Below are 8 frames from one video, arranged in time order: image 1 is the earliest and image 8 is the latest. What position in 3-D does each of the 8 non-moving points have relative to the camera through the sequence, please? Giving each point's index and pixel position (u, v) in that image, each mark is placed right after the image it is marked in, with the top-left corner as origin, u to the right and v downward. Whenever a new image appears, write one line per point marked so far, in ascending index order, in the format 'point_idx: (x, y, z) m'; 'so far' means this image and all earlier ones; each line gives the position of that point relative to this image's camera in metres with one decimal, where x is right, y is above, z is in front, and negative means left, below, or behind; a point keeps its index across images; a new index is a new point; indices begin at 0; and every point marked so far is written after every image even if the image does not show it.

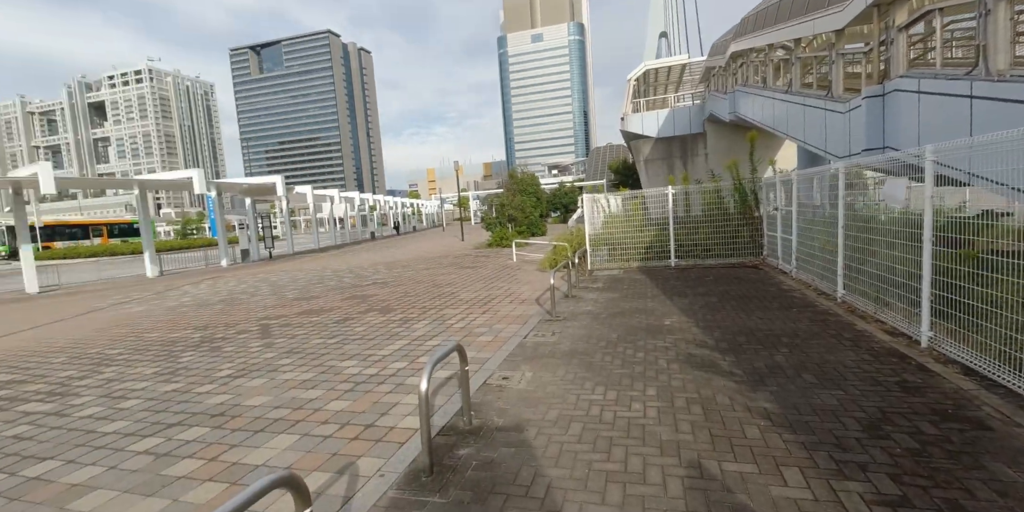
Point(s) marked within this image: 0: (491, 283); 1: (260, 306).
0: (-0.5, -0.6, +10.4) m
1: (-5.1, -1.0, +9.5) m
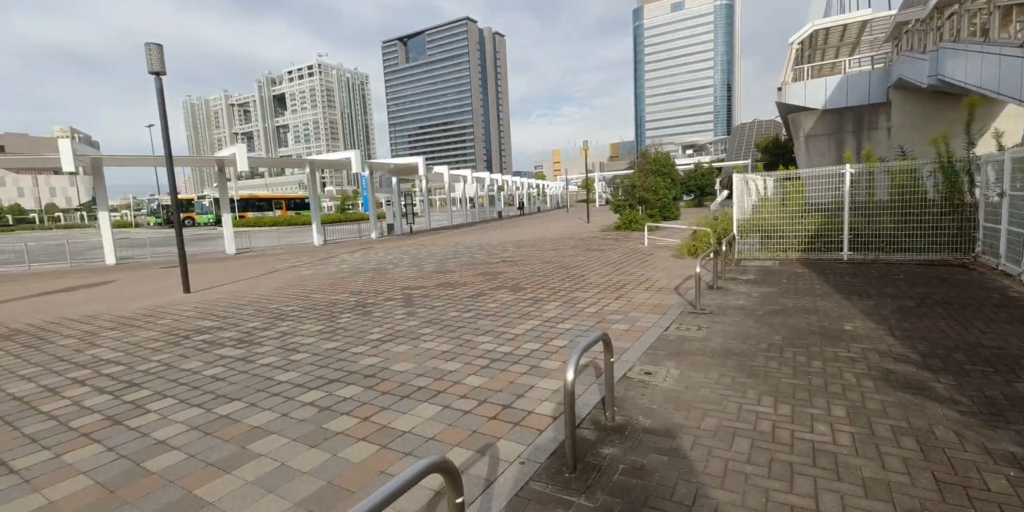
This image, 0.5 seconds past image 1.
0: (+2.4, -0.3, +9.9) m
1: (-2.3, -0.4, +10.2) m
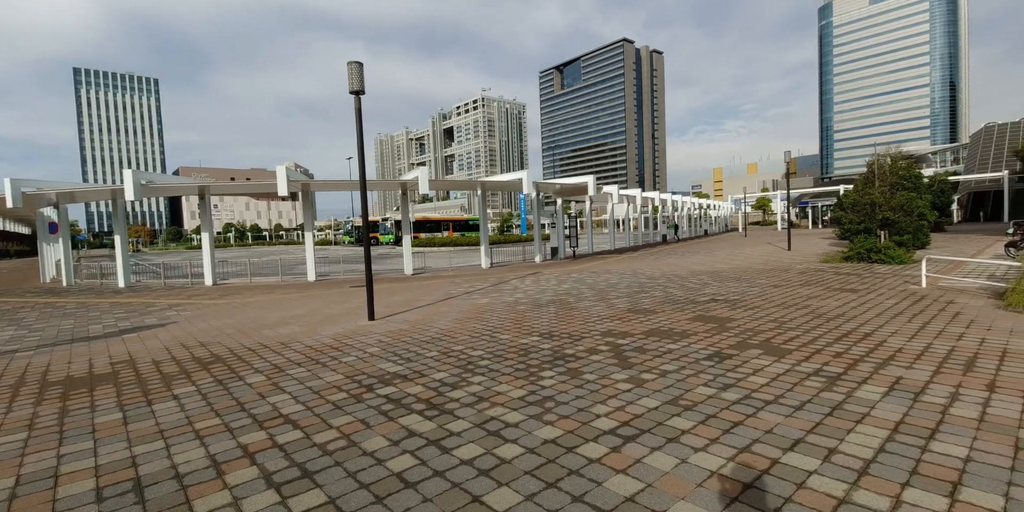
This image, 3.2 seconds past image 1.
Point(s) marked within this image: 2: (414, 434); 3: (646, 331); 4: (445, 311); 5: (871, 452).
0: (+5.9, -1.0, +6.7) m
1: (+1.5, -1.1, +8.4) m
2: (-0.8, -1.4, +3.7) m
3: (+2.0, -1.1, +6.9) m
4: (-1.4, -1.1, +9.6) m
5: (+2.4, -1.3, +3.2) m
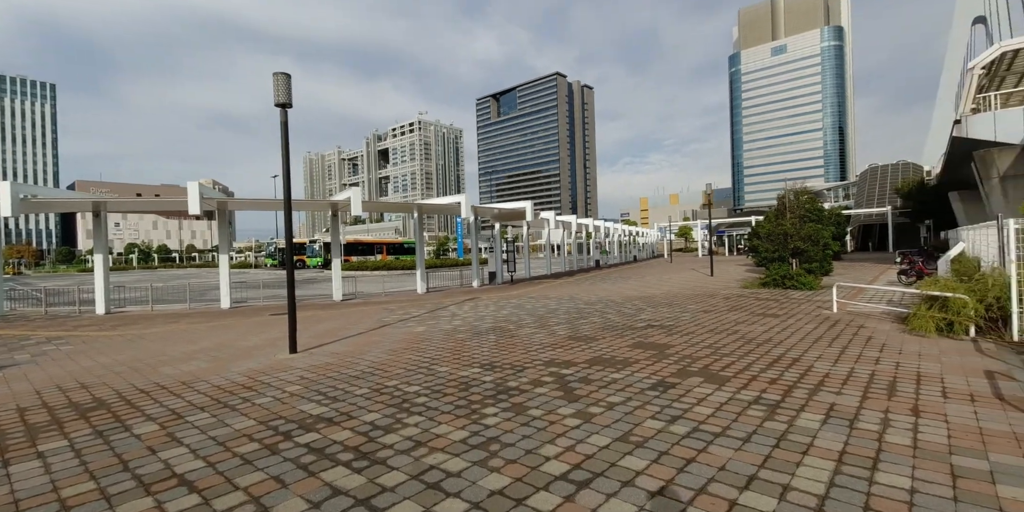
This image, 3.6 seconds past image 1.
0: (+5.0, -1.4, +7.1) m
1: (+0.4, -1.5, +8.2) m
2: (-1.2, -1.6, +3.2) m
3: (+1.1, -1.5, +6.8) m
4: (-2.6, -1.6, +9.0) m
5: (+2.1, -1.5, +3.2) m
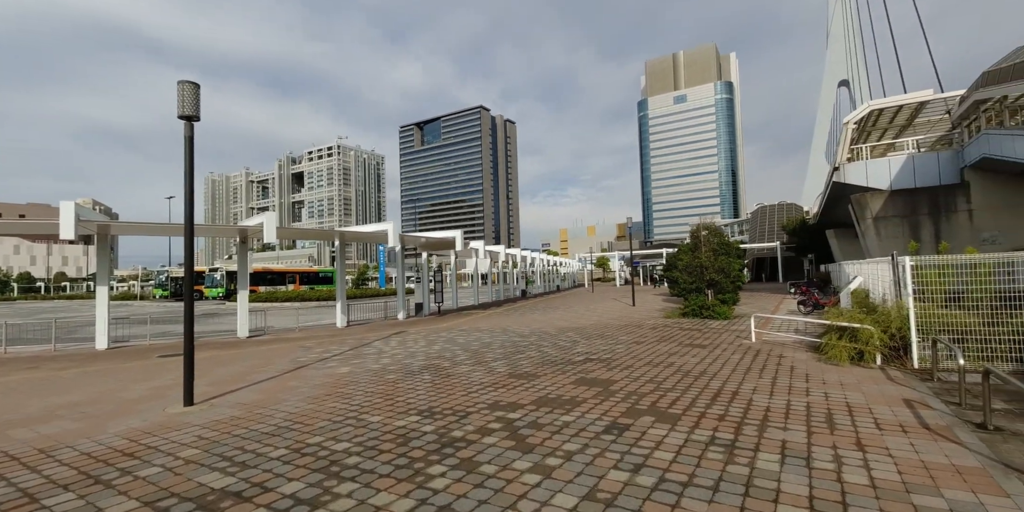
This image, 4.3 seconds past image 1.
0: (+4.1, -2.0, +7.4) m
1: (-0.6, -2.1, +7.7) m
2: (-1.4, -1.8, +2.5) m
3: (+0.3, -2.0, +6.4) m
4: (-3.7, -2.2, +8.0) m
5: (+1.9, -1.8, +3.0) m
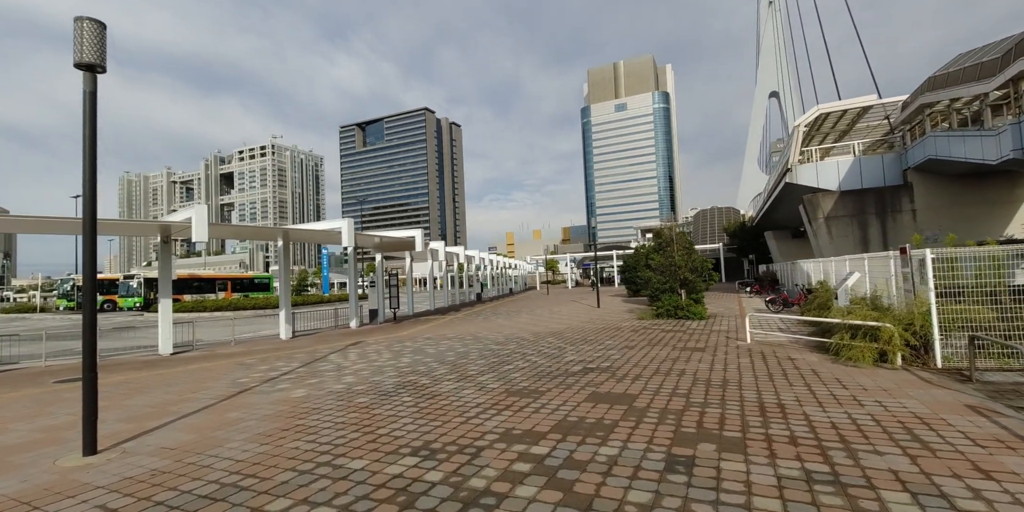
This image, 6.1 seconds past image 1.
0: (+4.2, -1.8, +6.6) m
1: (-0.6, -2.0, +6.4) m
2: (-0.7, -1.7, +1.1) m
3: (+0.5, -1.9, +5.2) m
4: (-3.7, -2.2, +6.3) m
5: (+2.4, -1.7, +2.0) m
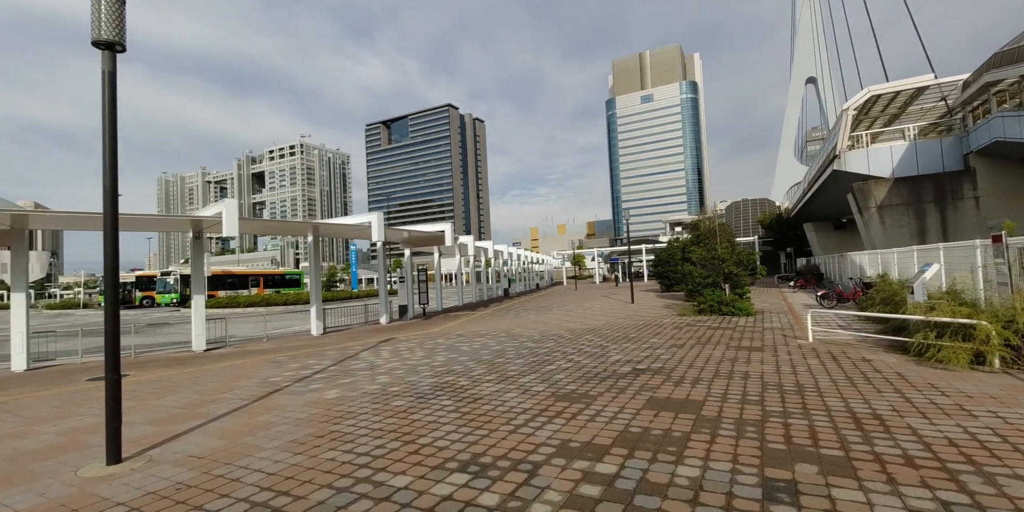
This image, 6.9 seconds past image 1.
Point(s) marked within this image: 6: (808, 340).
0: (+4.8, -1.7, +5.8) m
1: (+0.1, -1.9, +5.8) m
2: (-0.4, -1.7, +0.6) m
3: (+1.0, -1.8, +4.6) m
4: (-3.1, -2.1, +5.9) m
5: (+2.8, -1.6, +1.3) m
6: (+6.1, -1.8, +9.7) m
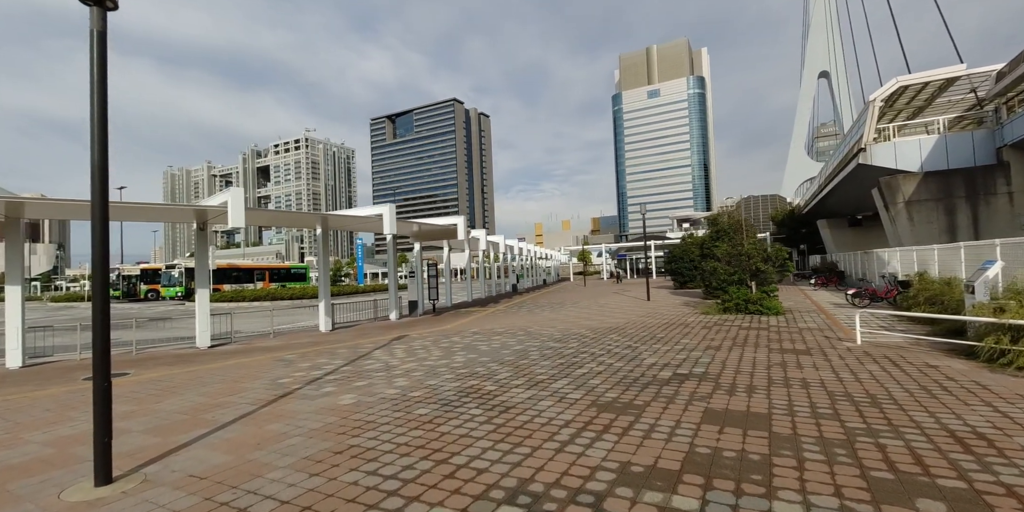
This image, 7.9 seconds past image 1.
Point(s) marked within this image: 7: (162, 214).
0: (+5.2, -1.7, +5.1) m
1: (+0.5, -1.8, +5.2) m
2: (0.0, -1.7, 0.0) m
3: (+1.5, -1.7, +3.9) m
4: (-2.6, -2.0, +5.3) m
5: (+3.2, -1.6, +0.6) m
6: (+6.6, -1.7, +9.0) m
7: (-9.0, +1.0, +12.0) m
